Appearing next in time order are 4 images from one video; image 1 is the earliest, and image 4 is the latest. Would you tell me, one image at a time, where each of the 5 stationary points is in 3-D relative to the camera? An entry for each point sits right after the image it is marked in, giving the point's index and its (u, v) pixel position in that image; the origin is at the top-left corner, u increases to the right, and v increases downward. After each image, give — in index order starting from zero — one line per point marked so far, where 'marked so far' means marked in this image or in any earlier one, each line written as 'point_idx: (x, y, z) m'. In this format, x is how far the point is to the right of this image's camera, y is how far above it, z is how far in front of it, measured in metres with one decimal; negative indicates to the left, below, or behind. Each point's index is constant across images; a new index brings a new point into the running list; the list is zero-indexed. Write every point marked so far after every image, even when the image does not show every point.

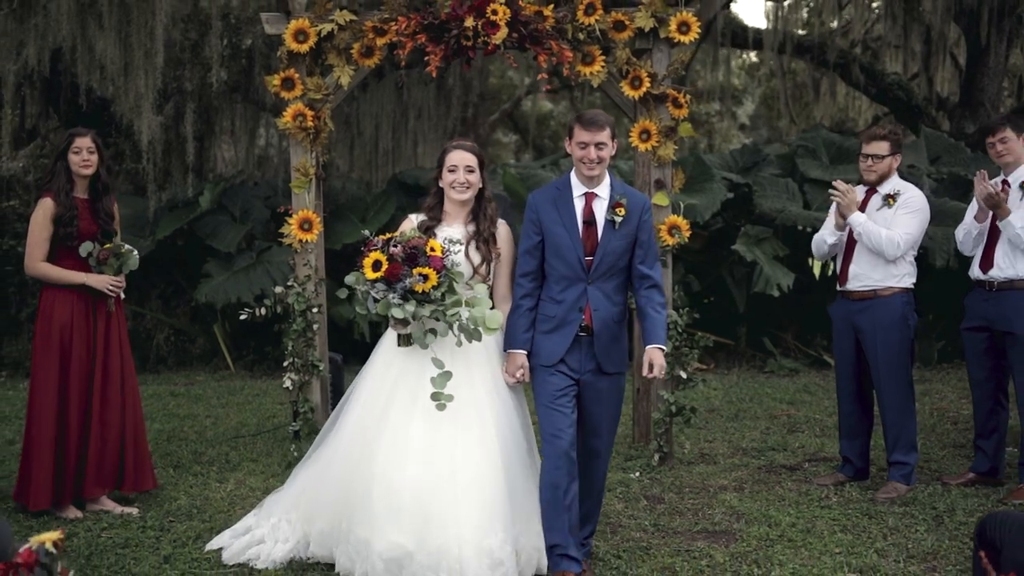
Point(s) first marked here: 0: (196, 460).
0: (-1.8, -1.0, +7.1) m
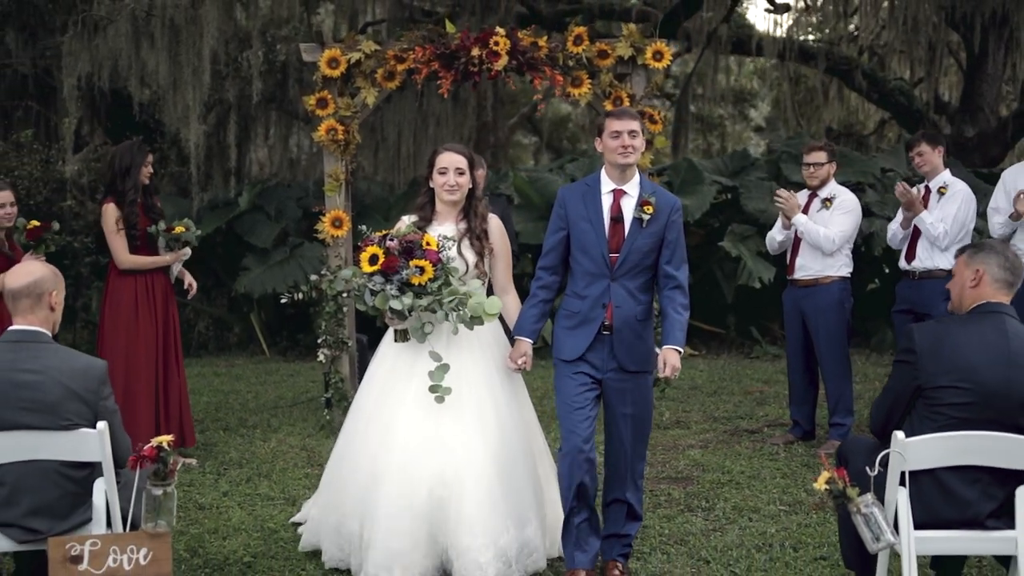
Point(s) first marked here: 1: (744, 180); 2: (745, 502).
0: (-1.8, -0.9, +8.2) m
1: (+2.3, +1.0, +11.7) m
2: (+1.1, -1.0, +5.8) m
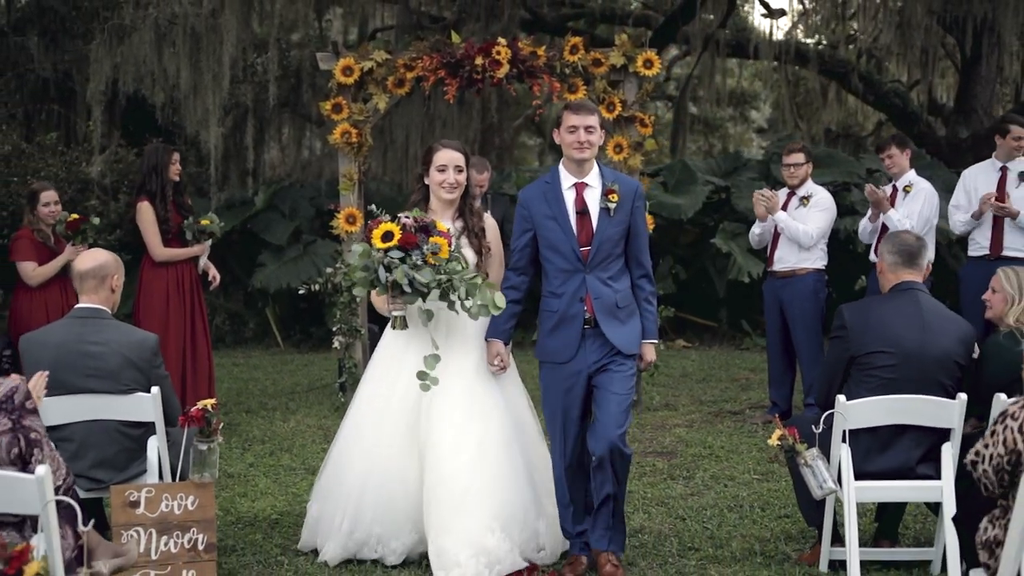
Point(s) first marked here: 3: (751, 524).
0: (-1.8, -0.9, +8.8) m
1: (+2.3, +1.1, +12.3) m
2: (+1.1, -1.0, +6.4) m
3: (+1.1, -1.0, +5.3) m
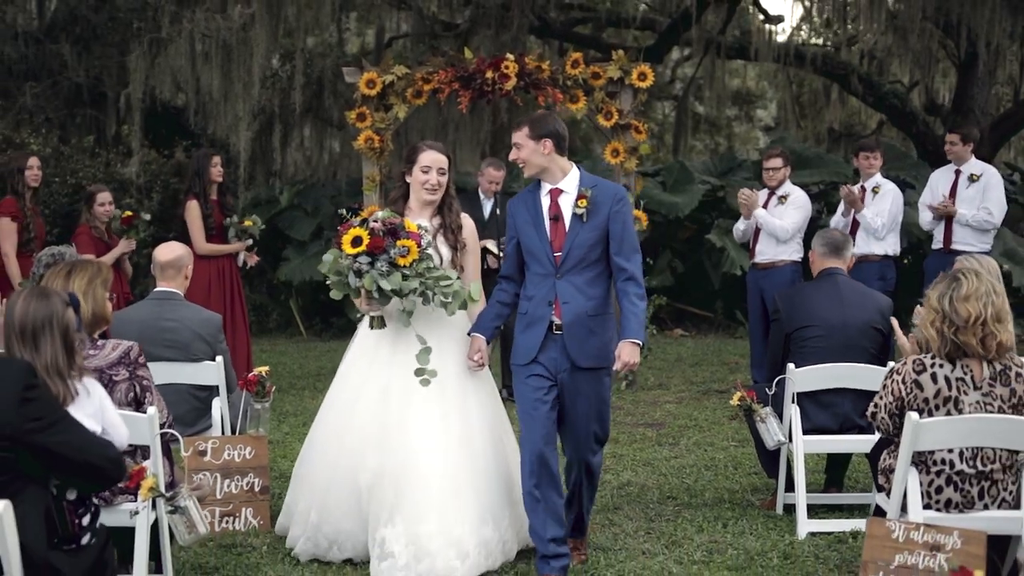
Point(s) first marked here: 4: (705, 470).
0: (-1.8, -0.8, +9.7) m
1: (+2.4, +1.2, +13.1) m
2: (+1.2, -0.9, +7.2) m
3: (+1.1, -1.0, +6.2) m
4: (+1.0, -1.0, +6.4) m
